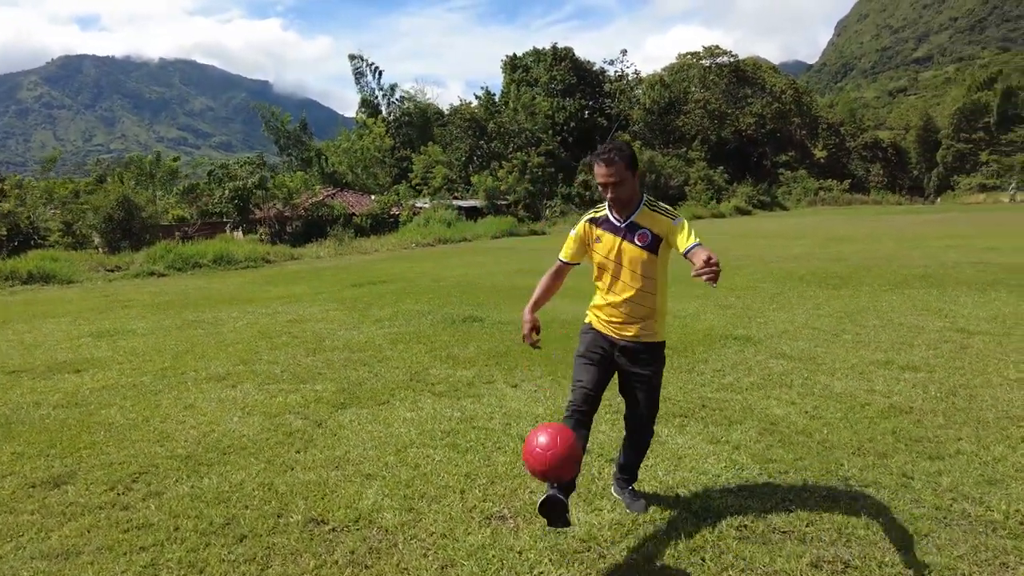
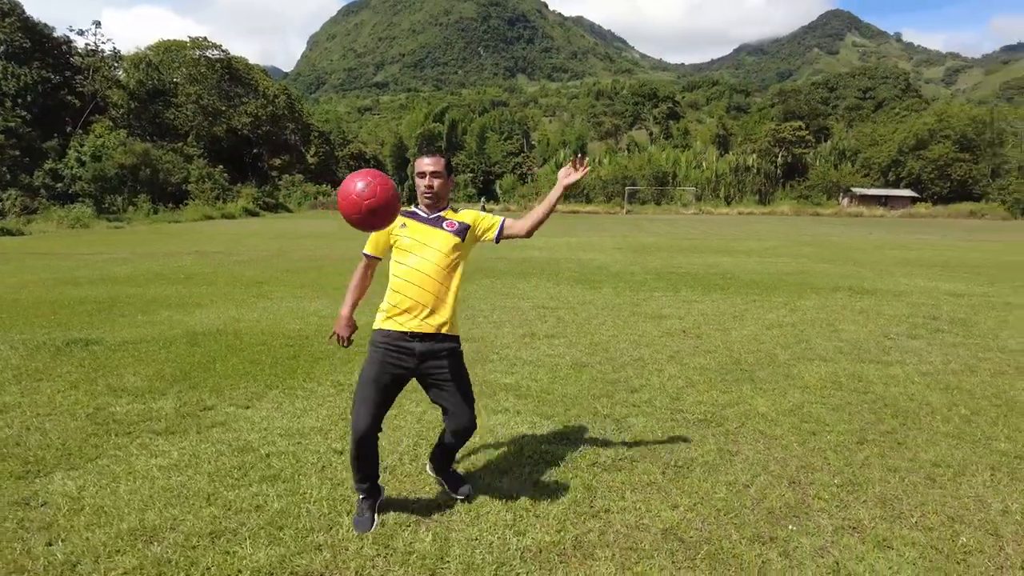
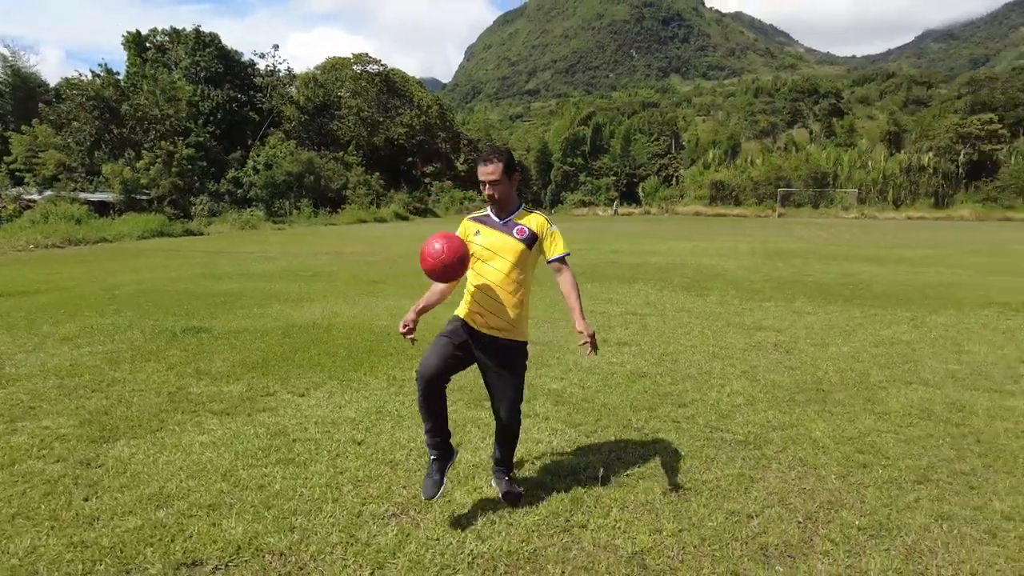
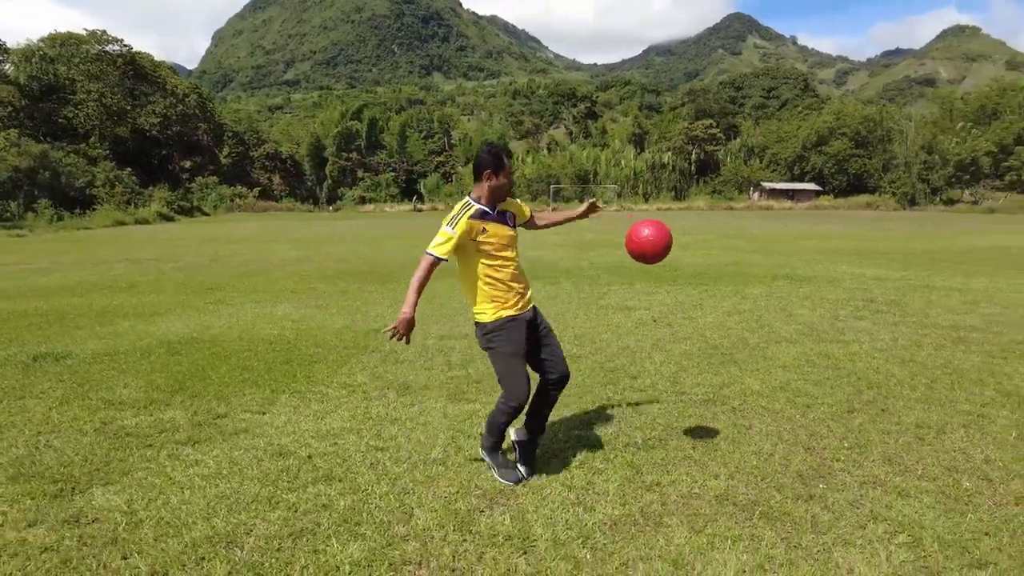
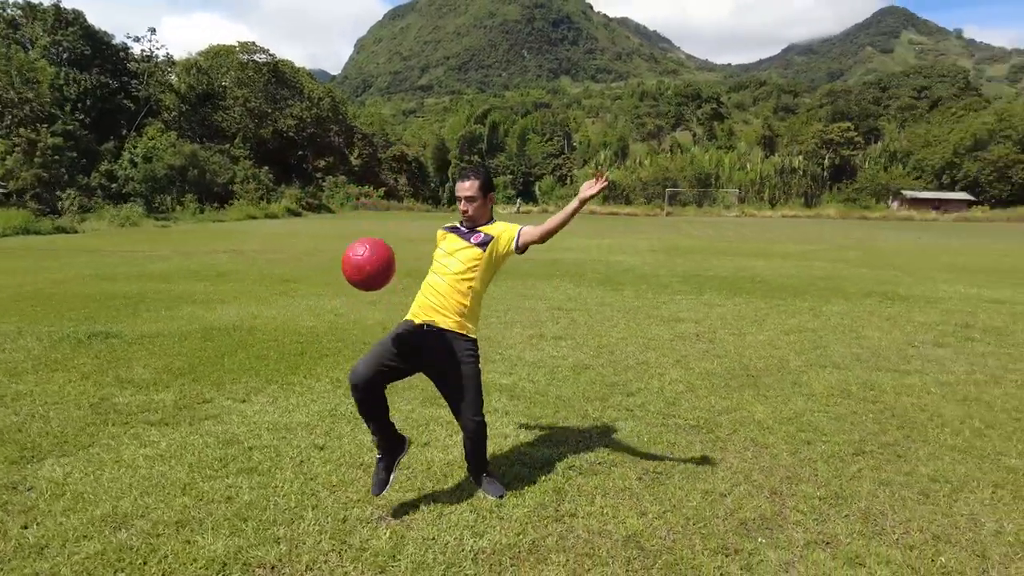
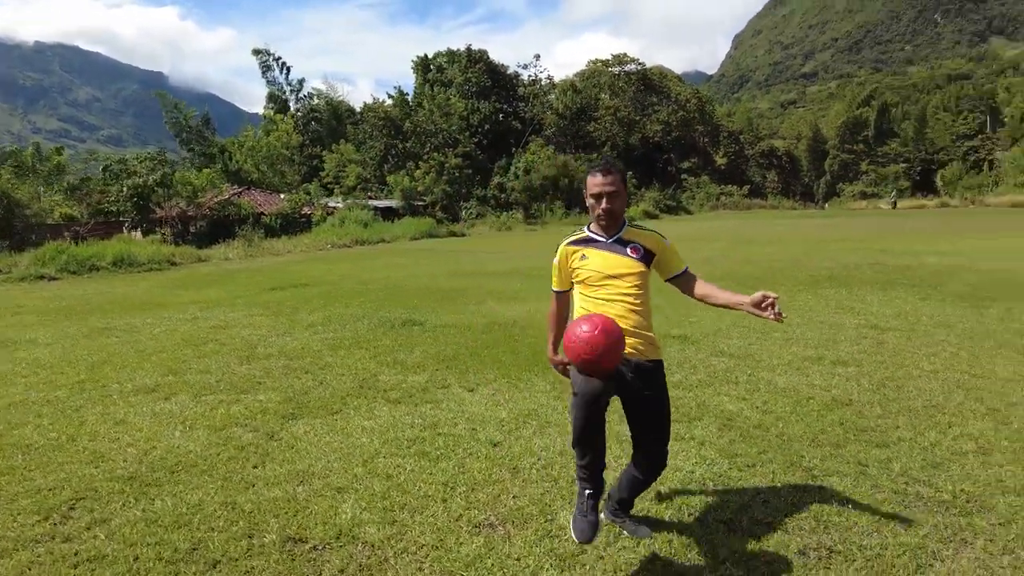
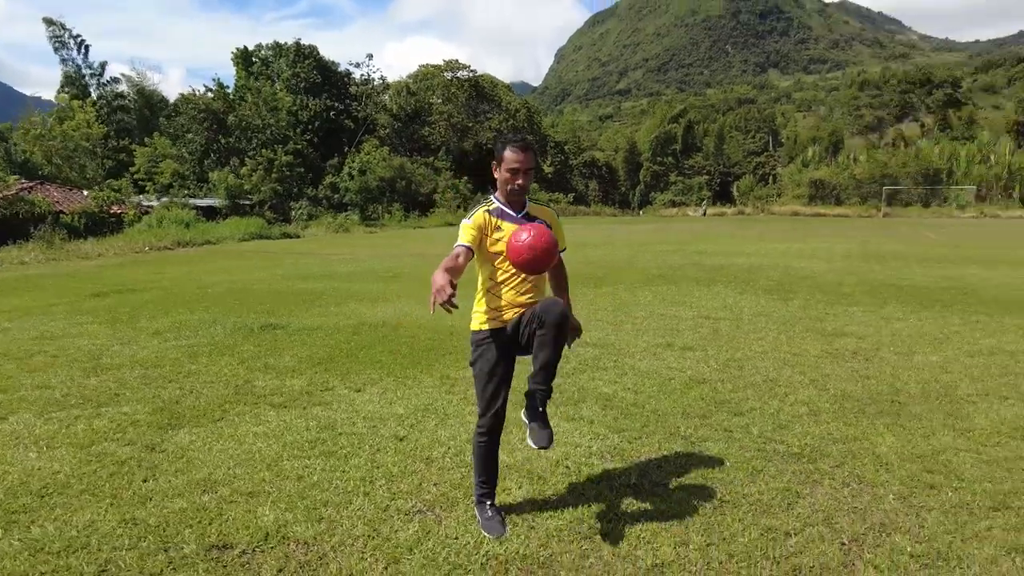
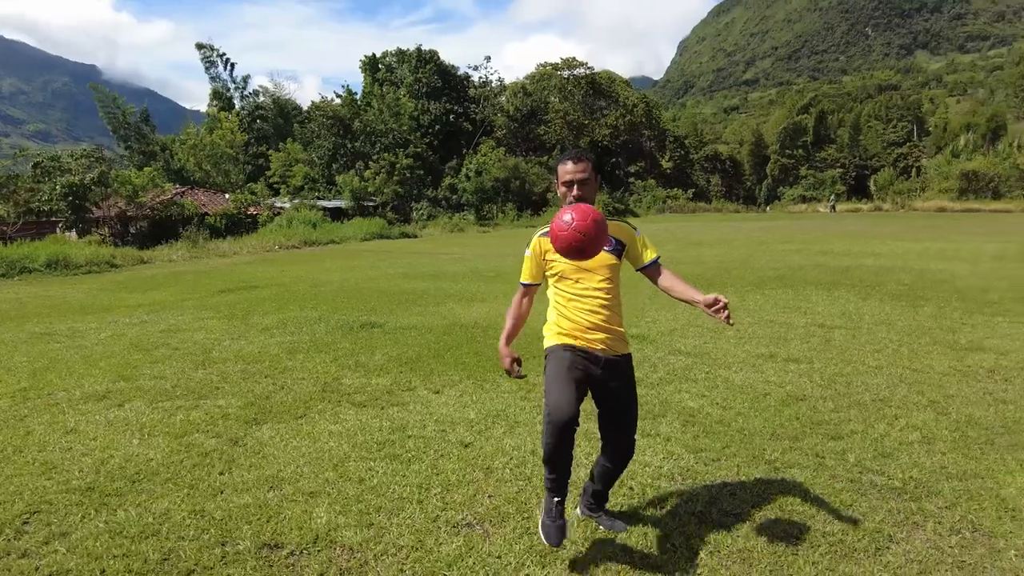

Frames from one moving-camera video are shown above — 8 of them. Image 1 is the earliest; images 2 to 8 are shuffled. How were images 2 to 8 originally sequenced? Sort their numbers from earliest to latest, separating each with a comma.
6, 8, 7, 3, 5, 2, 4
